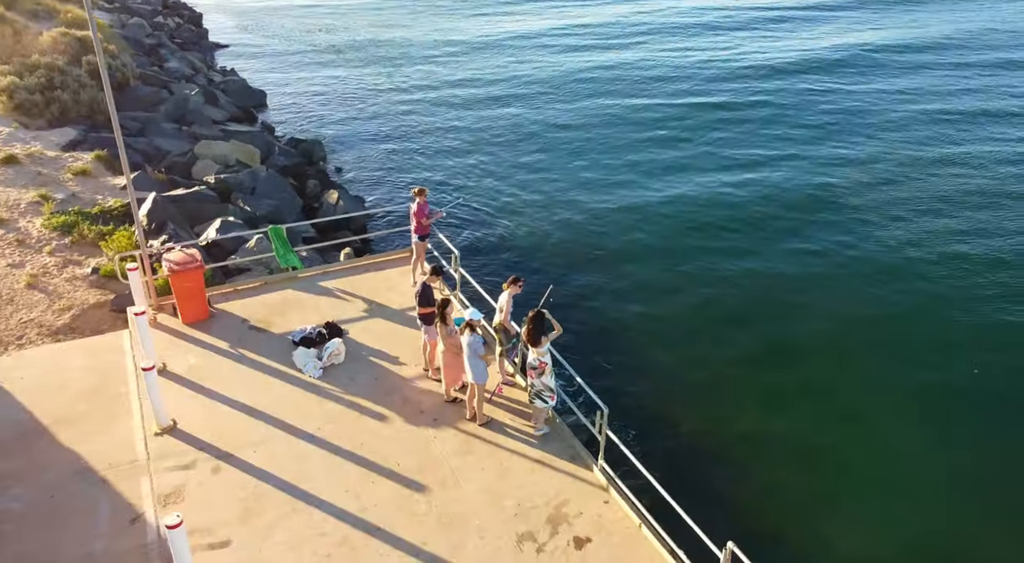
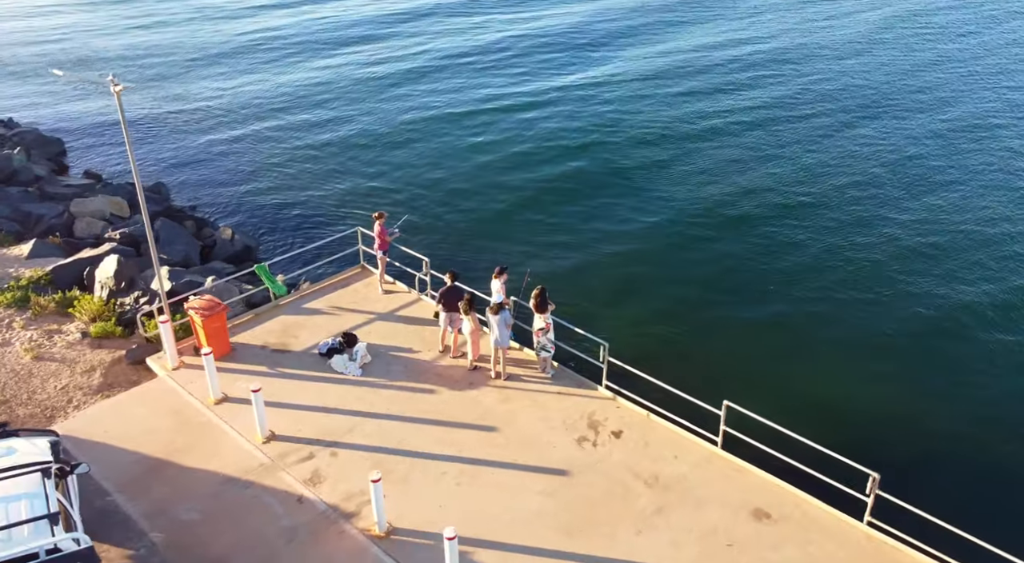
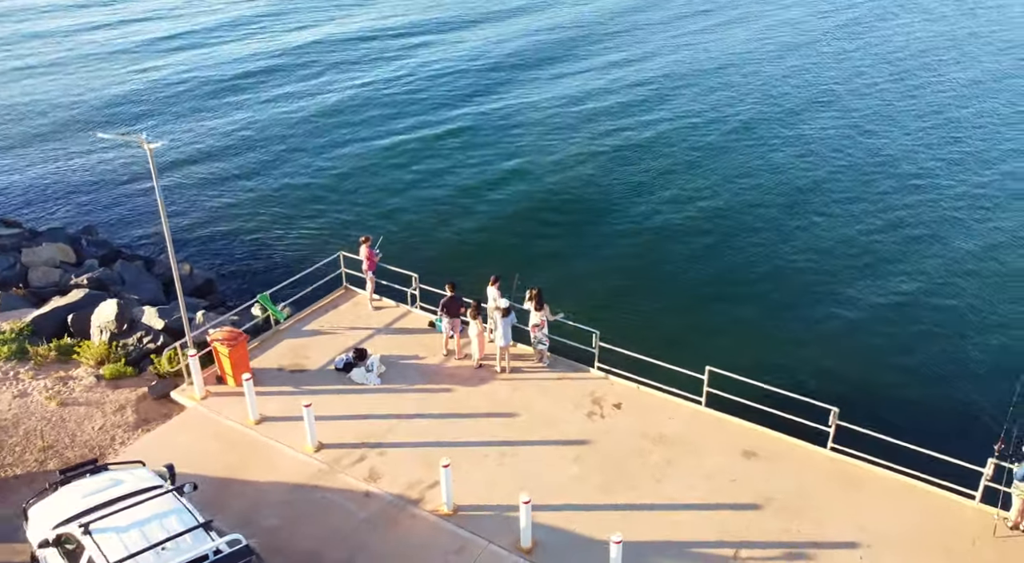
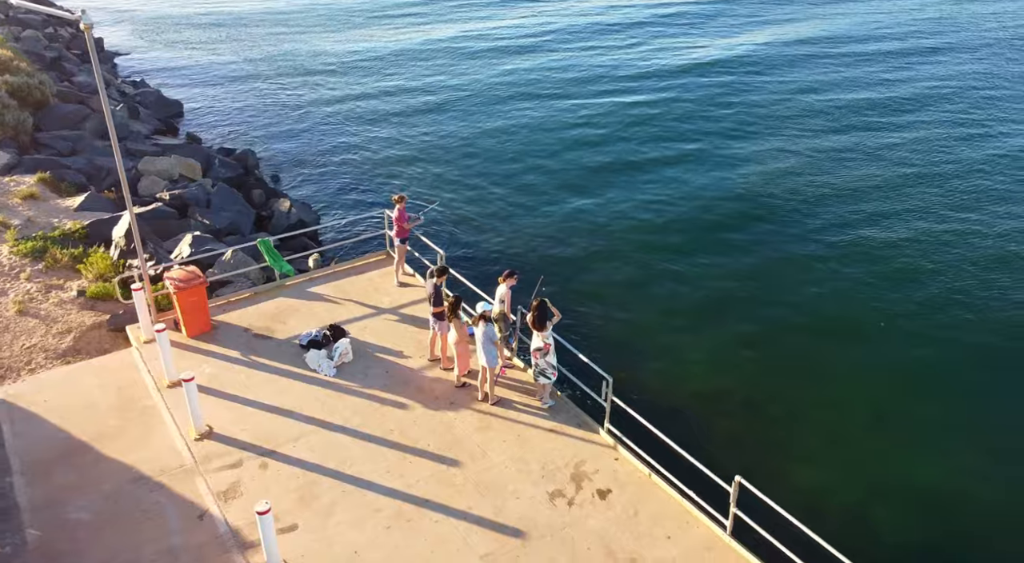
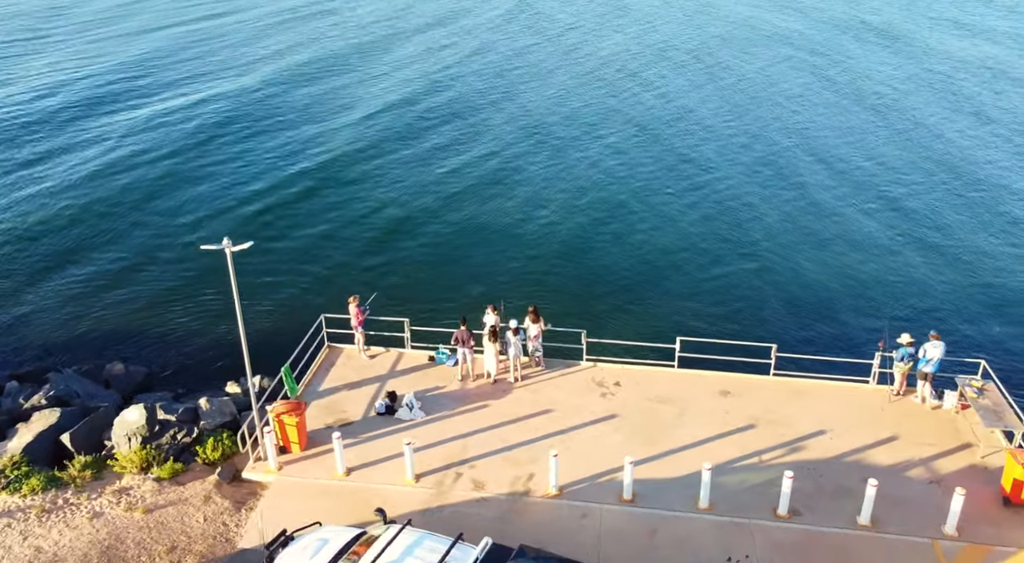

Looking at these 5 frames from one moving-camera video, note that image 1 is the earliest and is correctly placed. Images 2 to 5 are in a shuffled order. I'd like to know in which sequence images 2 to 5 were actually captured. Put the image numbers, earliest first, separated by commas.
4, 2, 3, 5
